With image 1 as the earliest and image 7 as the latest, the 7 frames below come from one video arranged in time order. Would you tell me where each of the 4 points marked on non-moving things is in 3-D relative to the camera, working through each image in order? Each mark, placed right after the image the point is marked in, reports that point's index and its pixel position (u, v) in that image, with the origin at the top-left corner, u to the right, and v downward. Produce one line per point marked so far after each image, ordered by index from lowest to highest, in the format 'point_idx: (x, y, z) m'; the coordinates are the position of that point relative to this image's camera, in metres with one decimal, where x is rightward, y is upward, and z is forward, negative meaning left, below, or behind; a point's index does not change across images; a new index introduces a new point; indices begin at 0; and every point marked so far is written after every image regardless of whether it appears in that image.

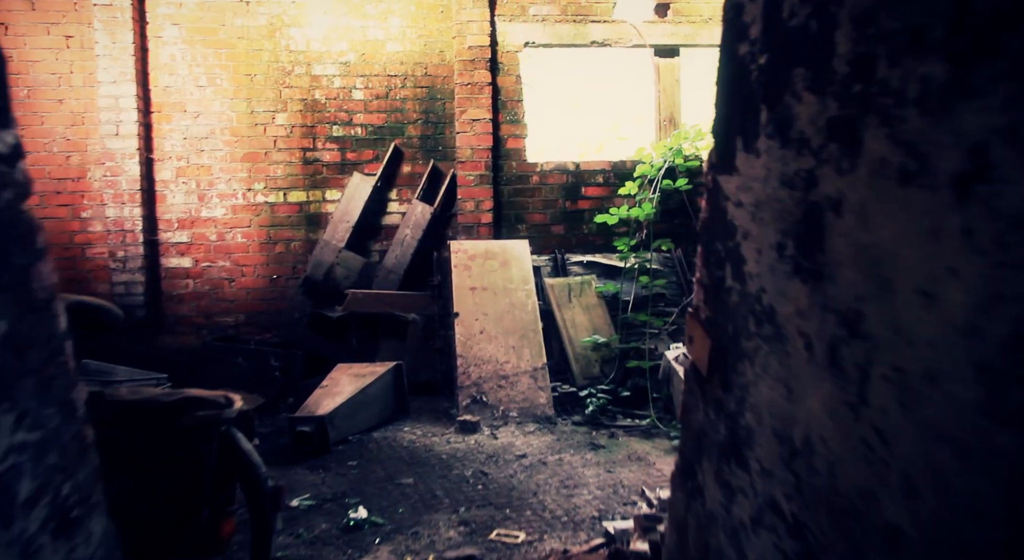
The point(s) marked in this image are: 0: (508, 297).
0: (0.0, -0.1, +4.3) m
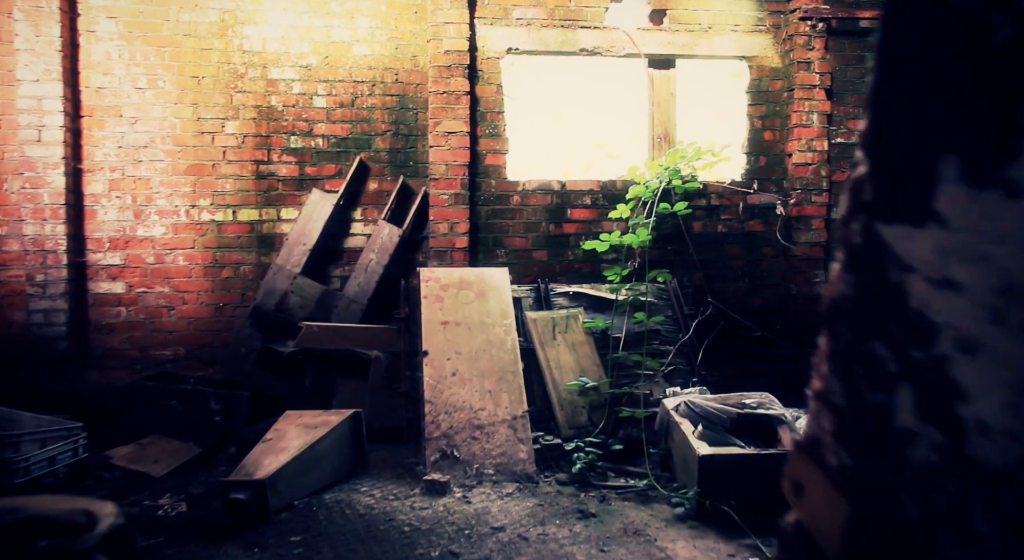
0: (-0.2, -0.3, +3.8) m
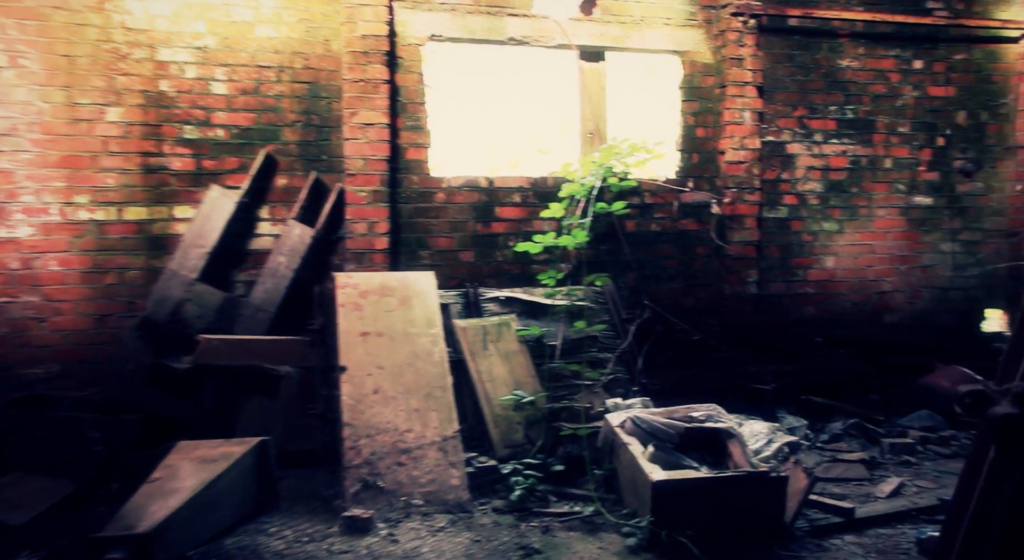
0: (-0.5, -0.3, +3.4) m
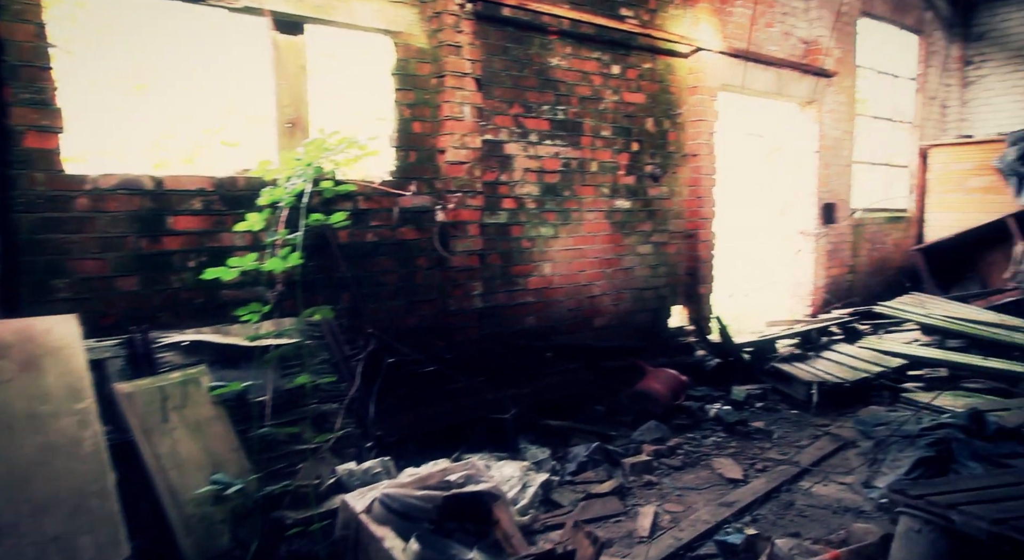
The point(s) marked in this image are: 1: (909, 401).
0: (-1.6, -0.5, +2.3) m
1: (+2.4, -0.7, +4.0) m
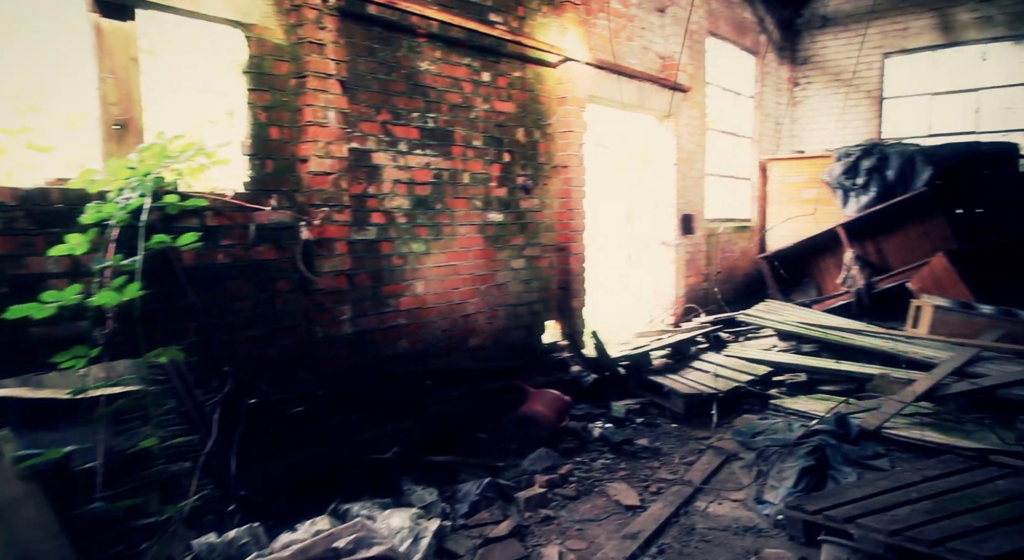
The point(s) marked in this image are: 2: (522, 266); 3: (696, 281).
0: (-1.9, -0.7, +1.7) m
1: (+1.7, -0.8, +4.2) m
2: (+0.1, +0.1, +5.1) m
3: (+1.9, 0.0, +7.1) m
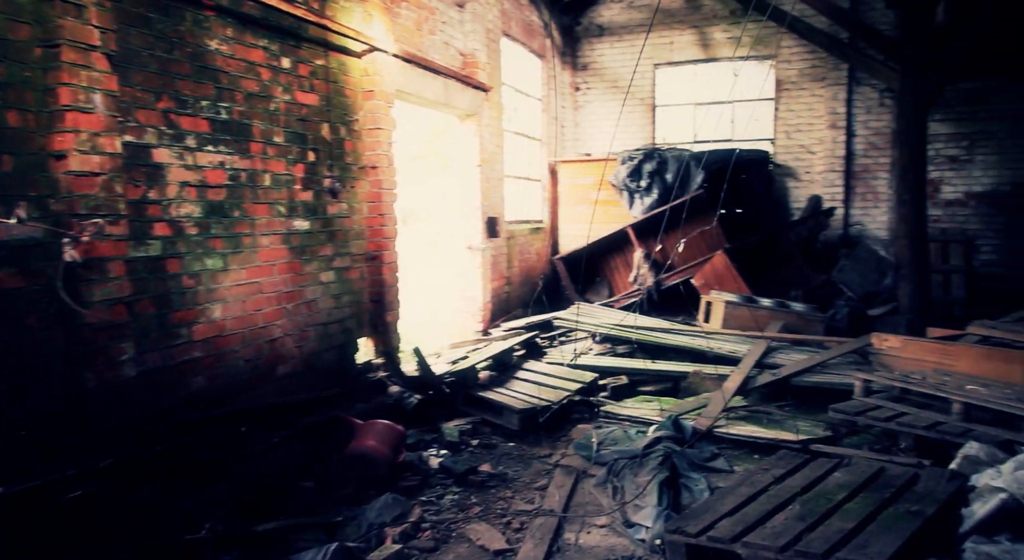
0: (-1.9, -0.9, +0.7) m
1: (+0.6, -0.8, +4.2) m
2: (-1.2, 0.0, +4.6) m
3: (-0.1, 0.0, +7.1) m
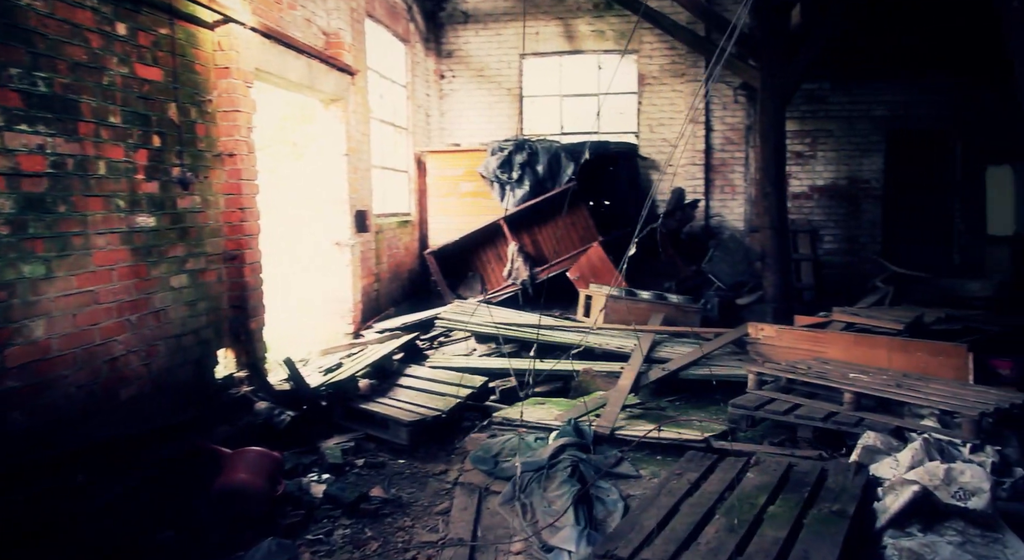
0: (-1.8, -1.0, 0.0) m
1: (0.0, -0.8, +4.0) m
2: (-1.9, 0.0, +4.0) m
3: (-1.4, 0.0, +6.6) m
